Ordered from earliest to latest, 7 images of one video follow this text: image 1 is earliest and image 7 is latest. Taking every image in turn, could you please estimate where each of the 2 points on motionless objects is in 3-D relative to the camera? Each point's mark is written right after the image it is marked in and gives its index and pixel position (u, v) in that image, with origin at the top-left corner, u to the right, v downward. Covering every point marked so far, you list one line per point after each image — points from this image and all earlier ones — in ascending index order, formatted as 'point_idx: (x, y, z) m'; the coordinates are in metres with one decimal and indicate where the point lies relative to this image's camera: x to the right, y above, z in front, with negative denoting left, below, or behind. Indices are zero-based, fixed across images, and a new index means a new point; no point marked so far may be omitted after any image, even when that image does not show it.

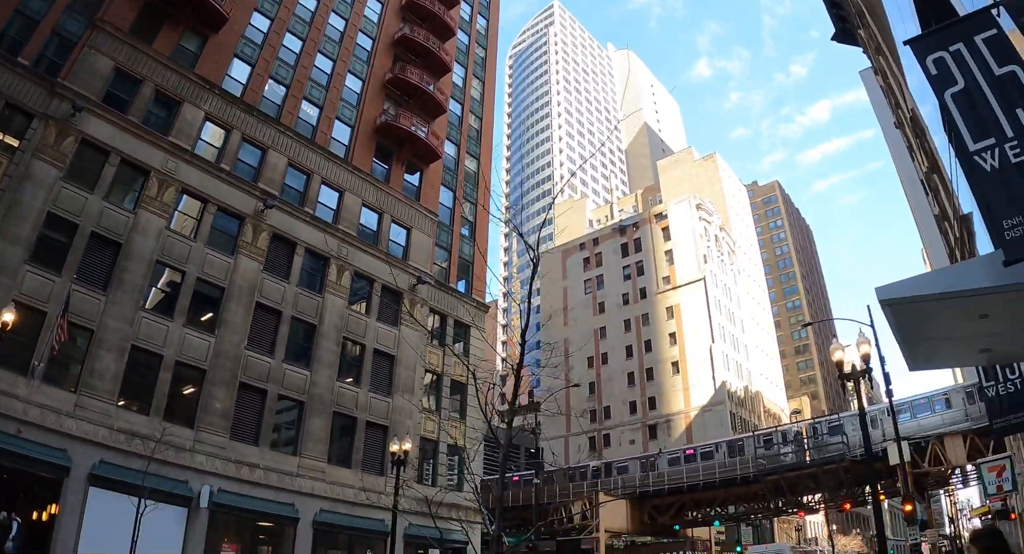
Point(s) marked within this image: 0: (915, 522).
0: (+12.1, -7.0, +18.5) m
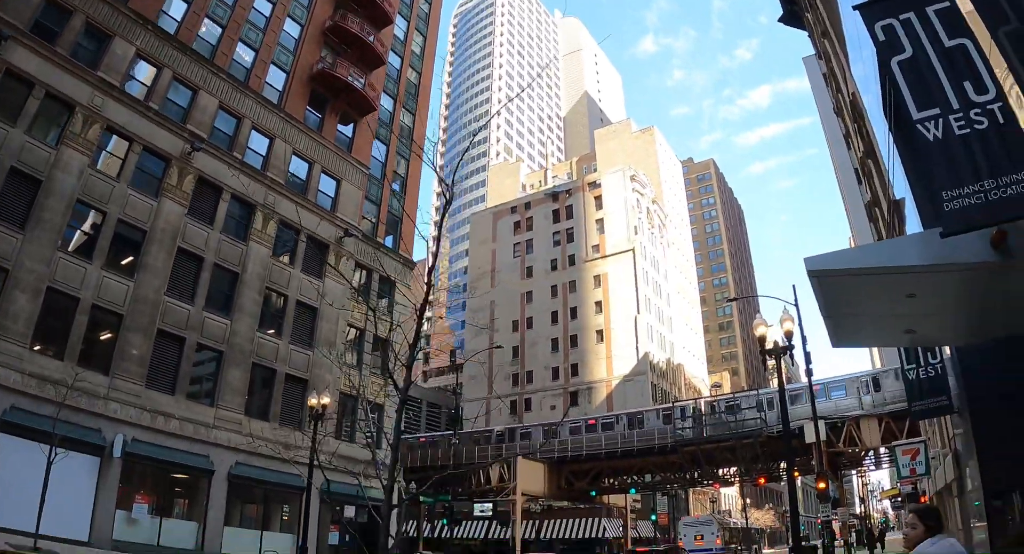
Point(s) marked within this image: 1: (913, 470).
0: (+10.1, -6.9, +20.0) m
1: (+7.8, -3.4, +12.0) m
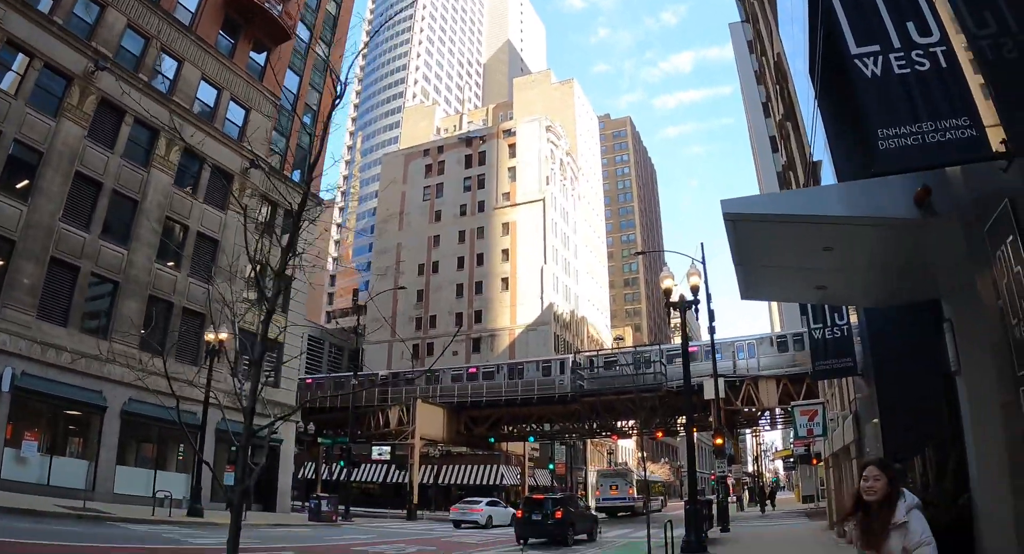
0: (+7.3, -6.1, +22.2) m
1: (+6.5, -3.2, +13.7) m
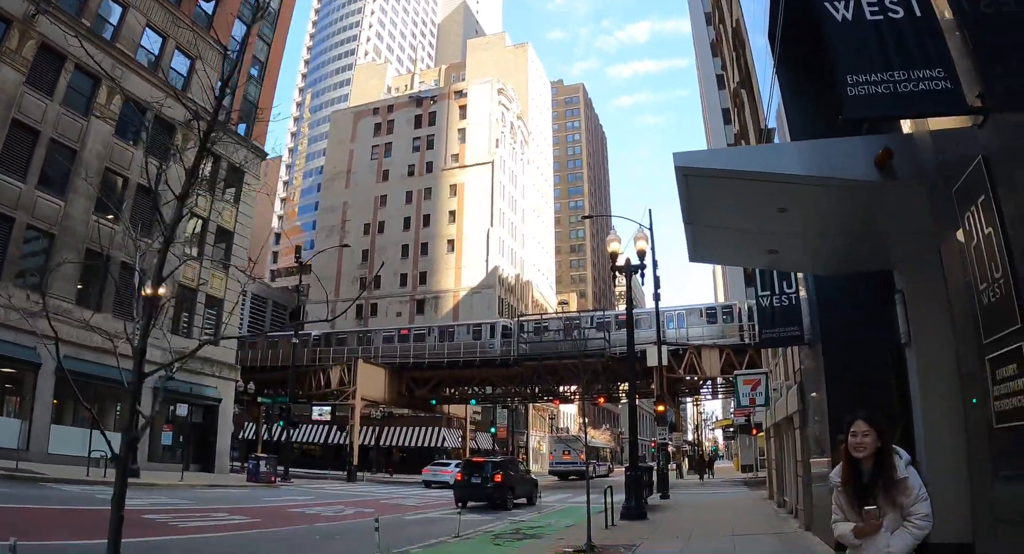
0: (+5.5, -5.2, +23.2) m
1: (+5.5, -2.8, +14.6) m
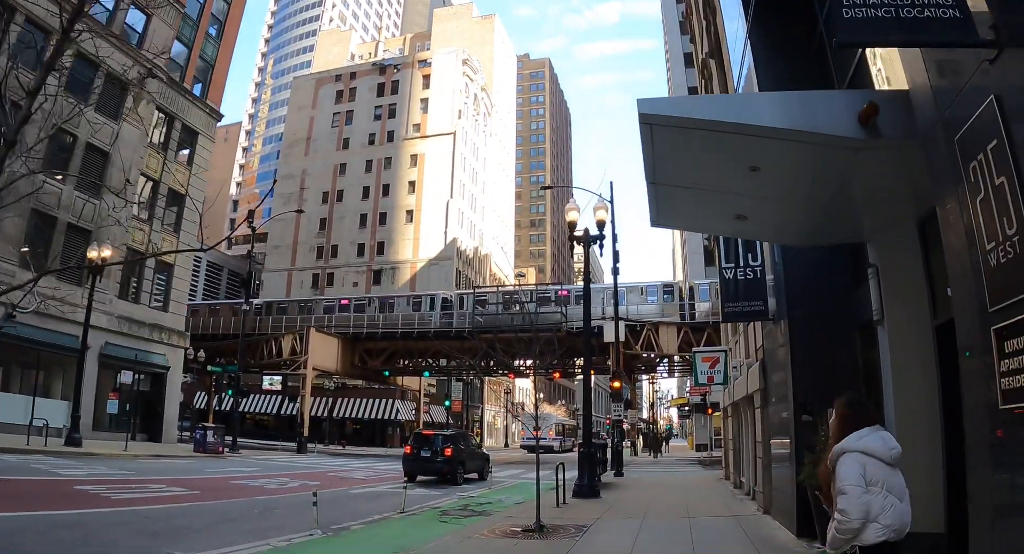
0: (+3.8, -4.3, +23.0) m
1: (+4.4, -2.3, +14.3) m
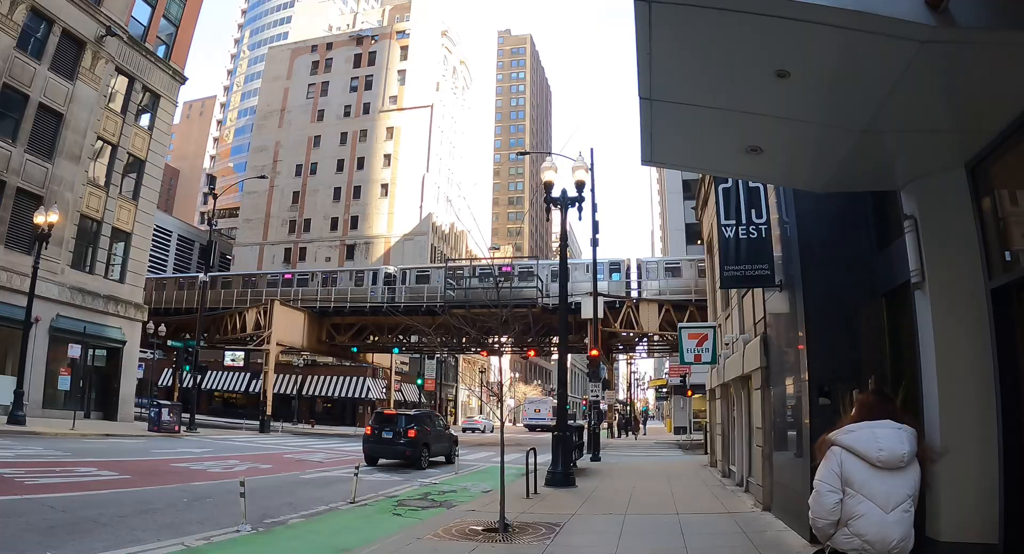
0: (+2.9, -3.4, +21.9) m
1: (+3.8, -1.6, +13.1) m
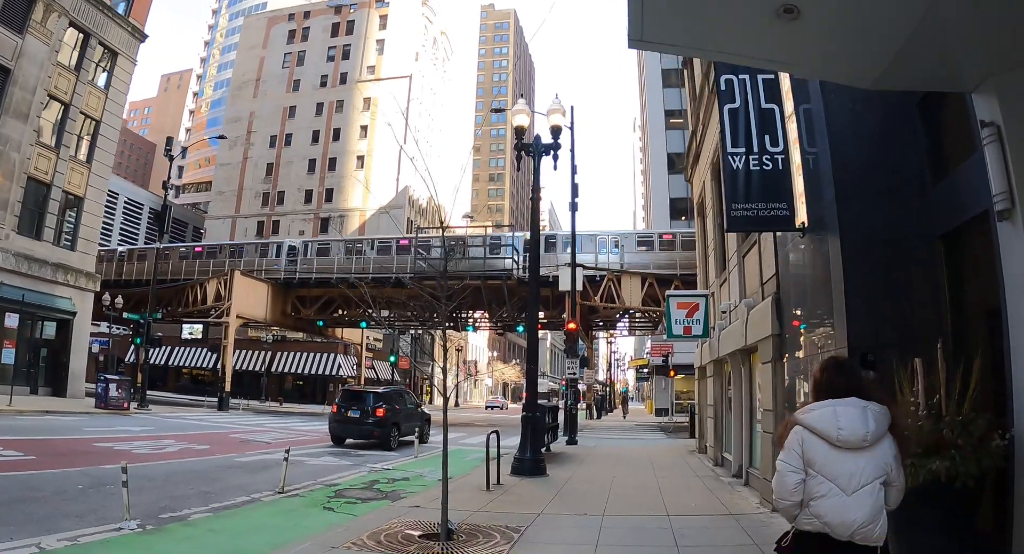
0: (+1.9, -2.5, +20.3) m
1: (+3.1, -0.9, +11.6) m
